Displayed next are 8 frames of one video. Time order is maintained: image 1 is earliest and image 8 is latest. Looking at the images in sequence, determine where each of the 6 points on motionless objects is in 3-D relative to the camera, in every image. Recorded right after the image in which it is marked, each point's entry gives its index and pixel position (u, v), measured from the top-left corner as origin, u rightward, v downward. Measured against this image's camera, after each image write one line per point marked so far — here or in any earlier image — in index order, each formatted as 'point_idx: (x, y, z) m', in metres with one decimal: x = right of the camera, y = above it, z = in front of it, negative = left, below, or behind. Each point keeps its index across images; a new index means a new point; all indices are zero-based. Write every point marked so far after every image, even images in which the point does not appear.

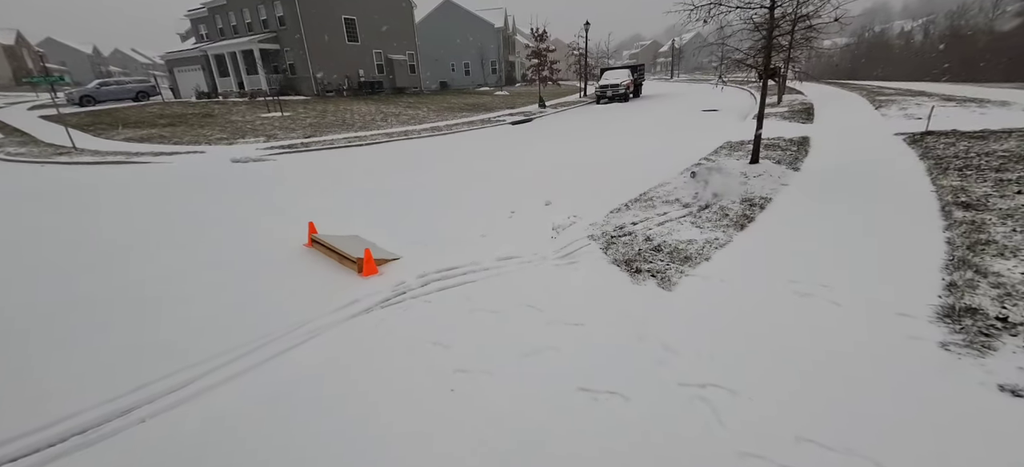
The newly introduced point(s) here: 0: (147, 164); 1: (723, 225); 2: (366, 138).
0: (-10.8, +2.1, +12.5) m
1: (+2.5, +0.1, +5.1) m
2: (-5.6, +3.6, +16.4) m
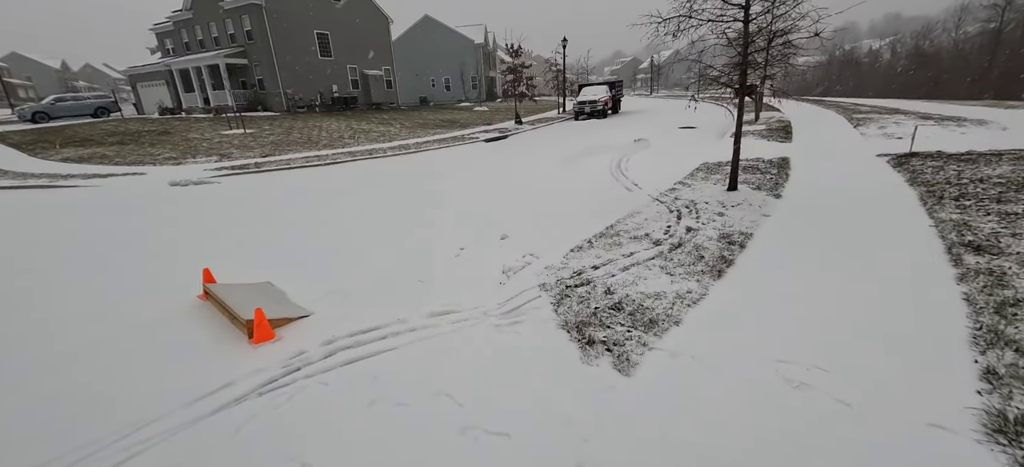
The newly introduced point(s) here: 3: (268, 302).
0: (-11.7, +1.2, +11.3) m
1: (+1.9, -0.4, +4.3) m
2: (-6.7, +2.7, +15.4) m
3: (-2.6, -0.7, +4.5) m
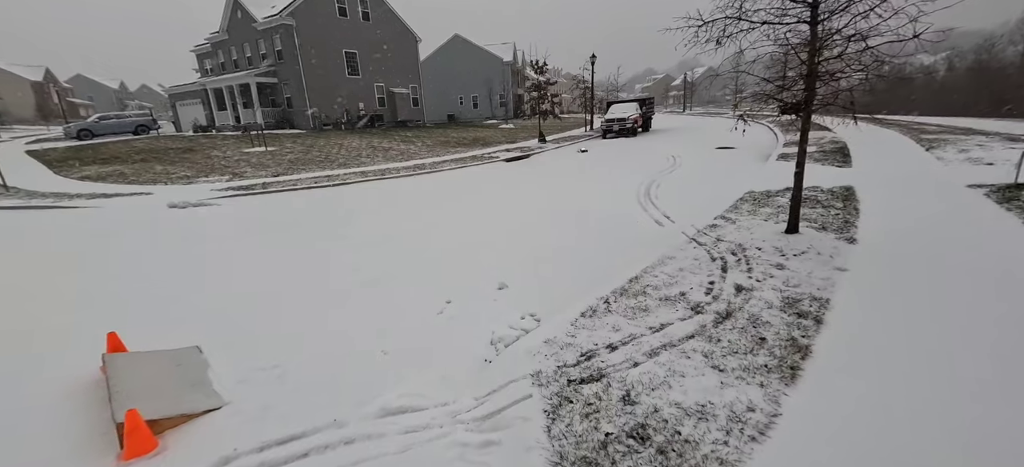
0: (-11.3, +0.7, +10.9) m
1: (+1.7, -0.9, +3.0) m
2: (-6.1, +1.9, +14.7) m
3: (-2.7, -1.2, +3.5) m
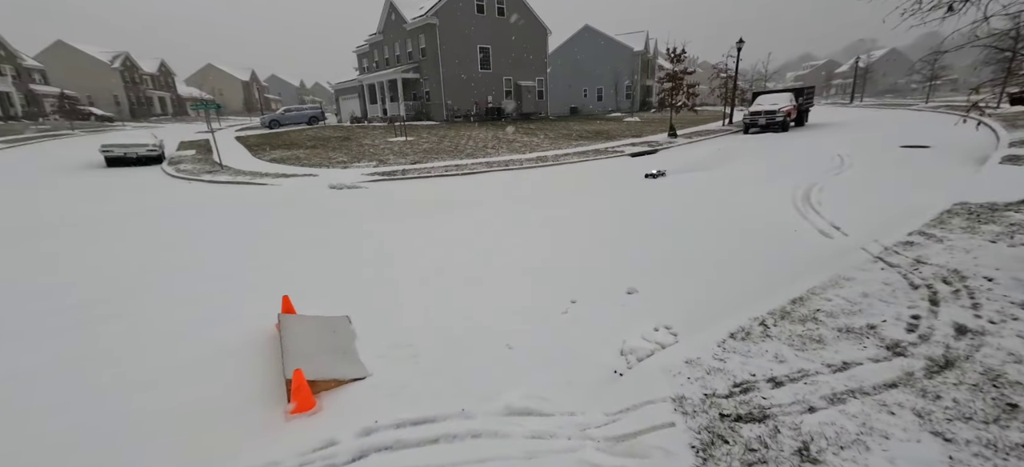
0: (-7.8, +1.5, +13.2) m
1: (+2.5, -1.1, +2.2) m
2: (-1.7, +2.4, +15.4) m
3: (-1.6, -1.0, +3.8) m
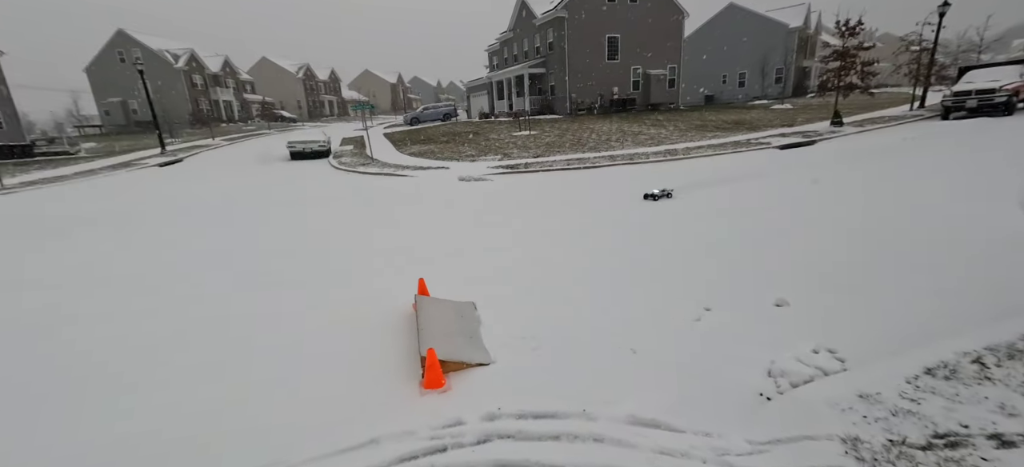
0: (-3.8, +2.0, +14.7) m
1: (+3.1, -1.2, +1.3) m
2: (+2.8, +2.6, +15.1) m
3: (-0.5, -0.9, +4.0) m
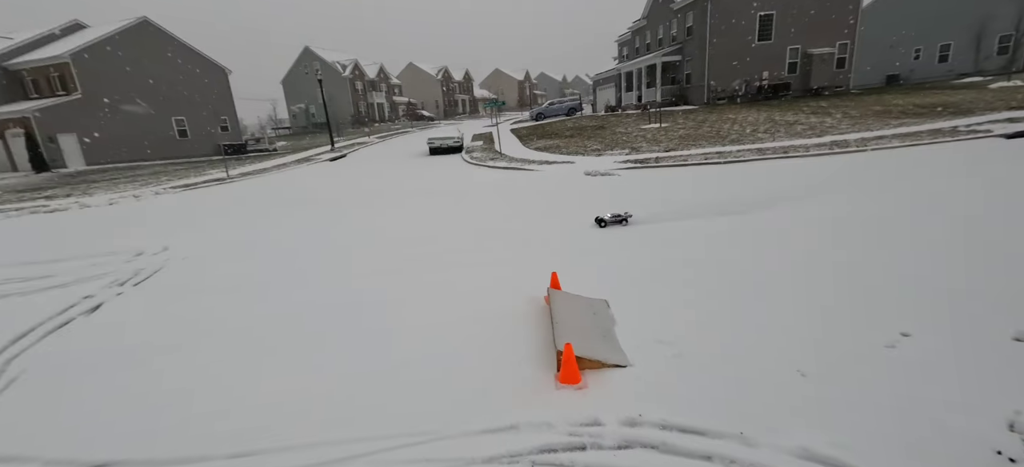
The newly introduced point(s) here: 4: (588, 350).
0: (+0.7, +2.3, +15.0) m
1: (+3.4, -1.3, +0.3) m
2: (+7.1, +2.5, +13.6) m
3: (+0.8, -0.8, +3.9) m
4: (+0.7, -1.0, +3.6) m
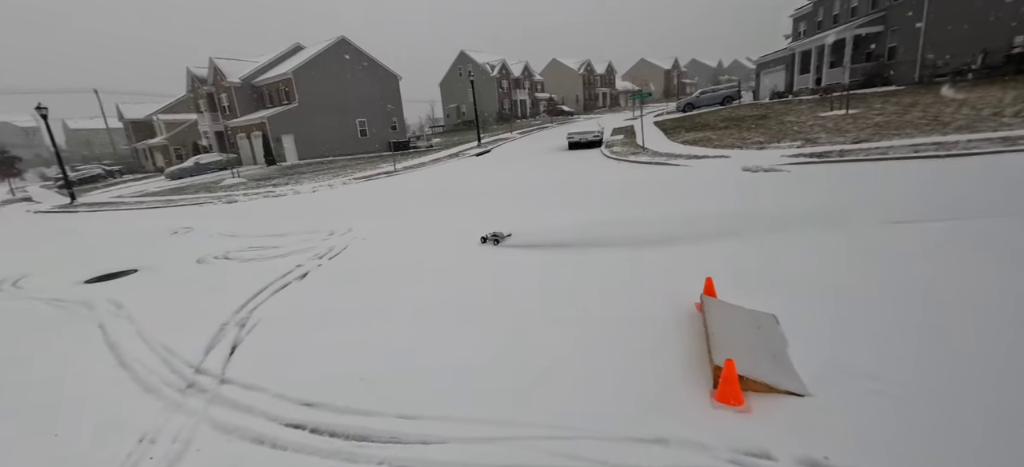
0: (+5.5, +2.3, +13.9) m
1: (+3.4, -1.5, -0.8) m
2: (+11.3, +2.2, +10.6) m
3: (+2.0, -0.9, +3.4) m
4: (+1.8, -1.0, +3.2) m
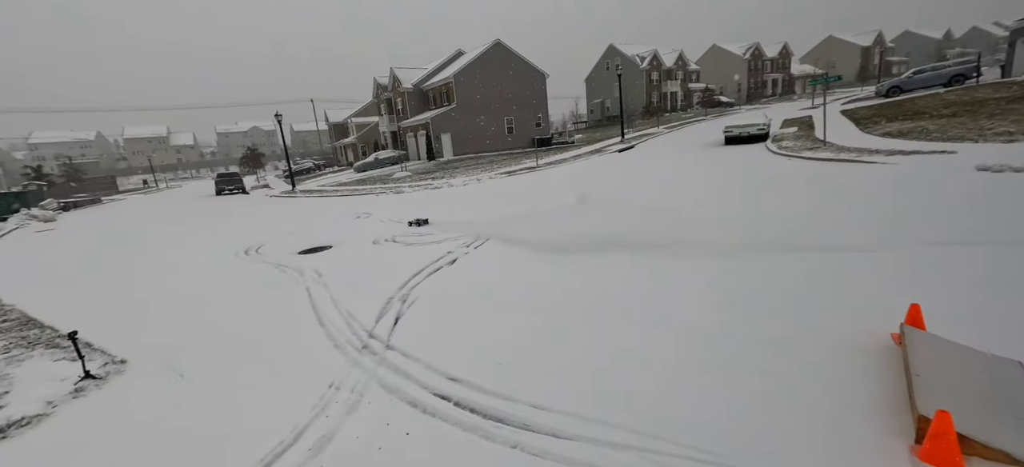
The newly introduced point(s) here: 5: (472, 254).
0: (+9.8, +1.9, +11.4) m
1: (+3.0, -1.7, -1.9) m
2: (+14.2, +1.5, +6.4) m
3: (+3.0, -1.0, +2.5) m
4: (+2.7, -1.1, +2.4) m
5: (-0.7, -0.4, +7.9) m
